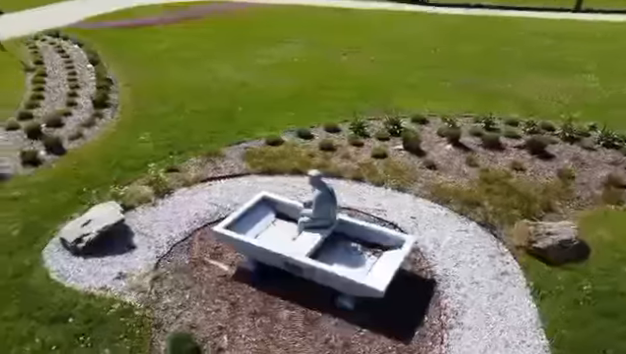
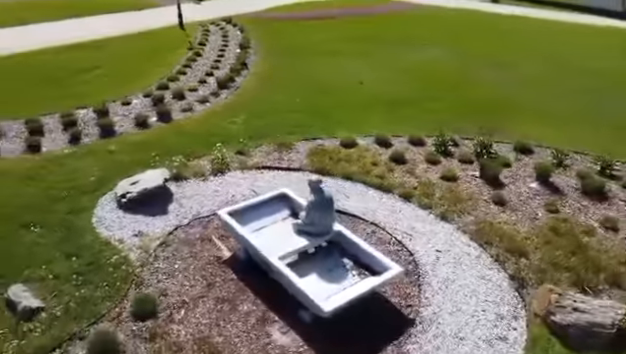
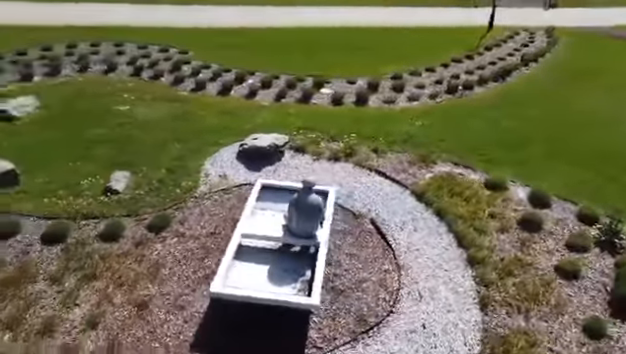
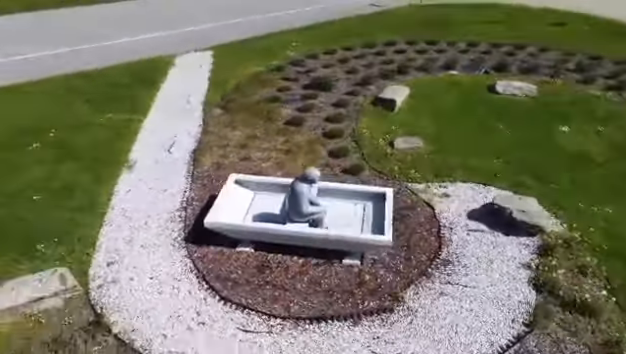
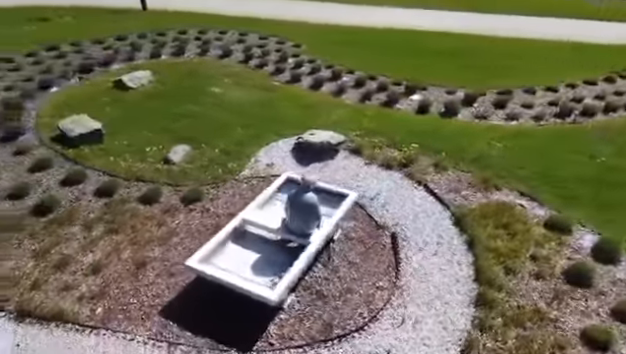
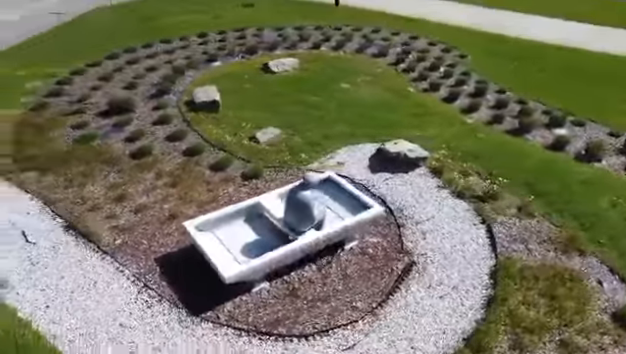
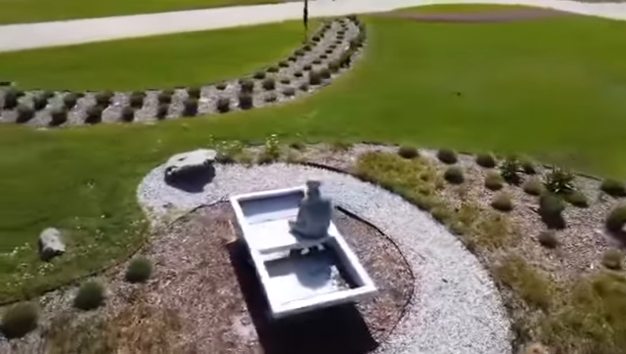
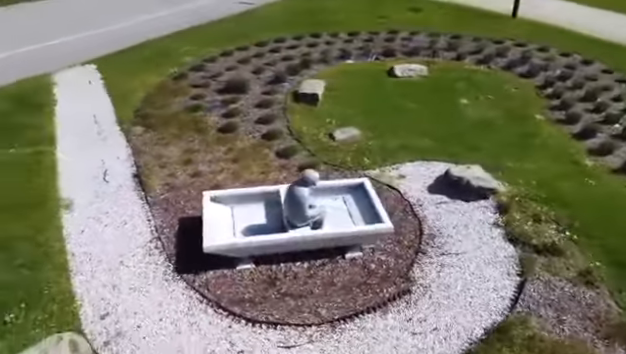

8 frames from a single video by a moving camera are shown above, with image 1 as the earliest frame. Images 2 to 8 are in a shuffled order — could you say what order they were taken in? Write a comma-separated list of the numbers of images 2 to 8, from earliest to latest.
2, 7, 3, 5, 6, 8, 4
